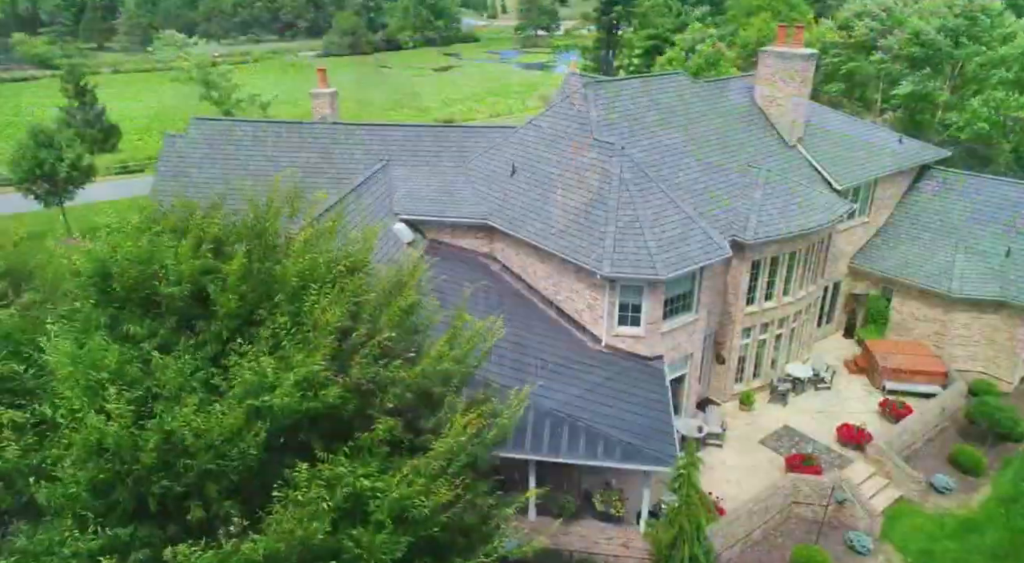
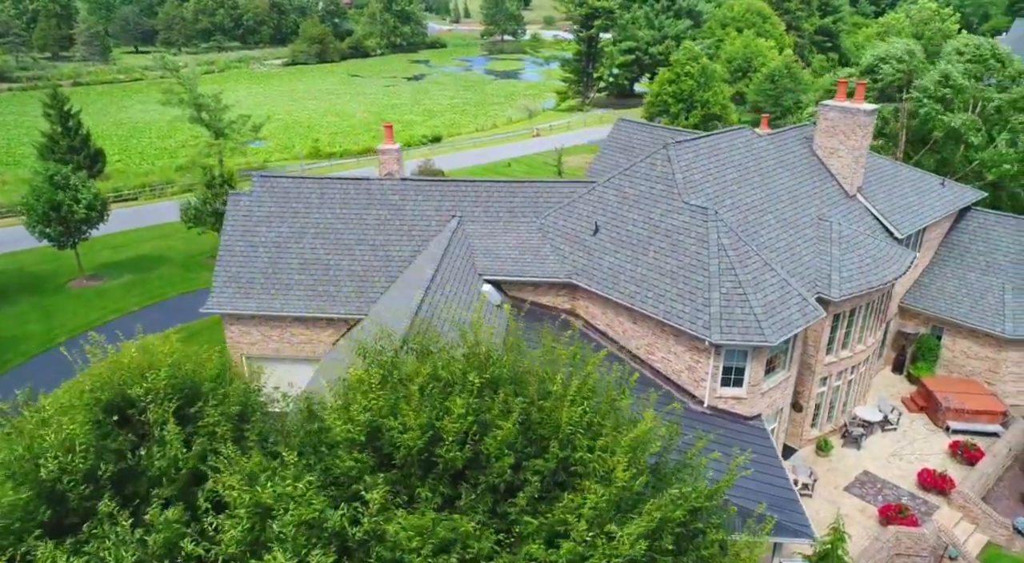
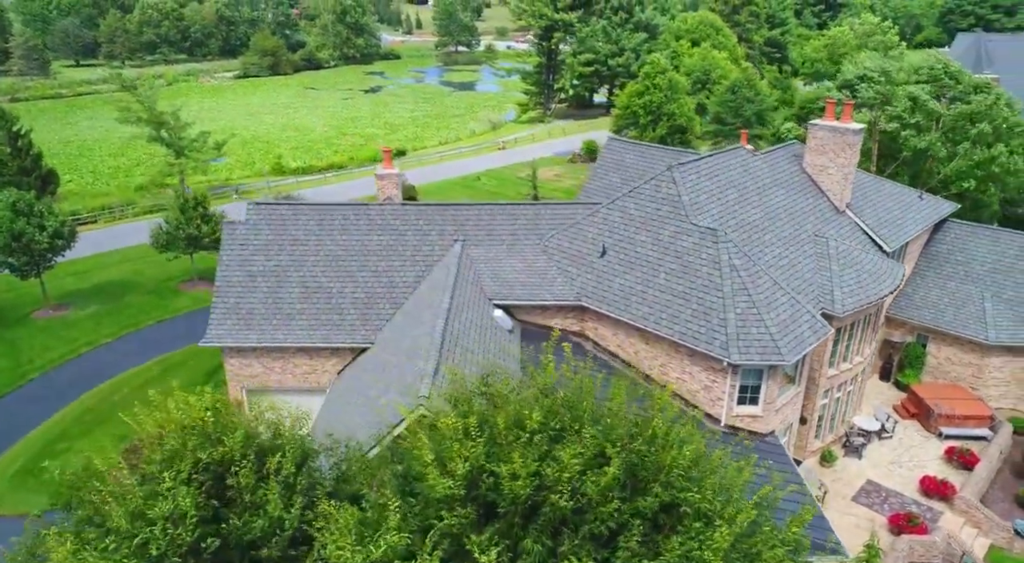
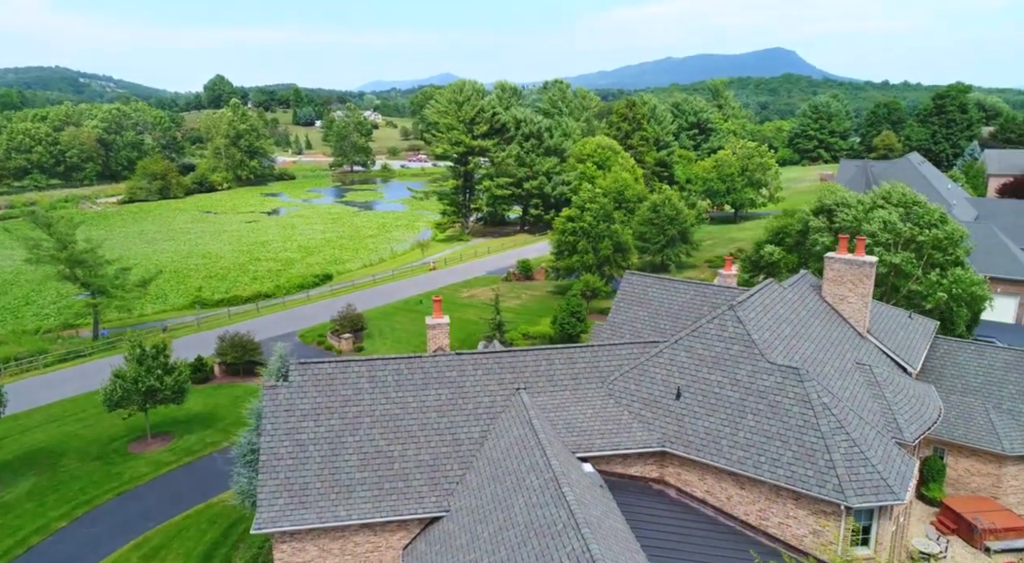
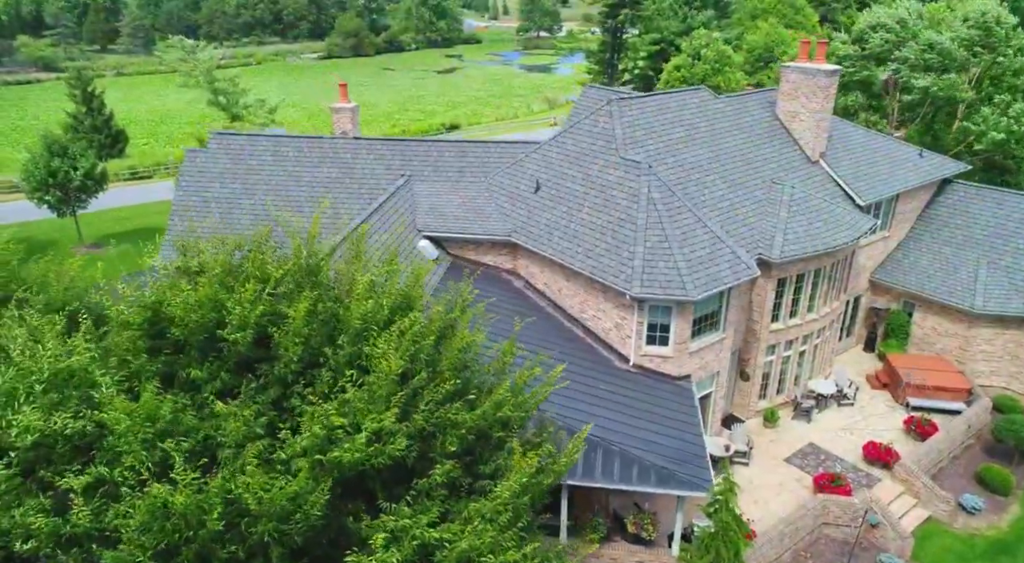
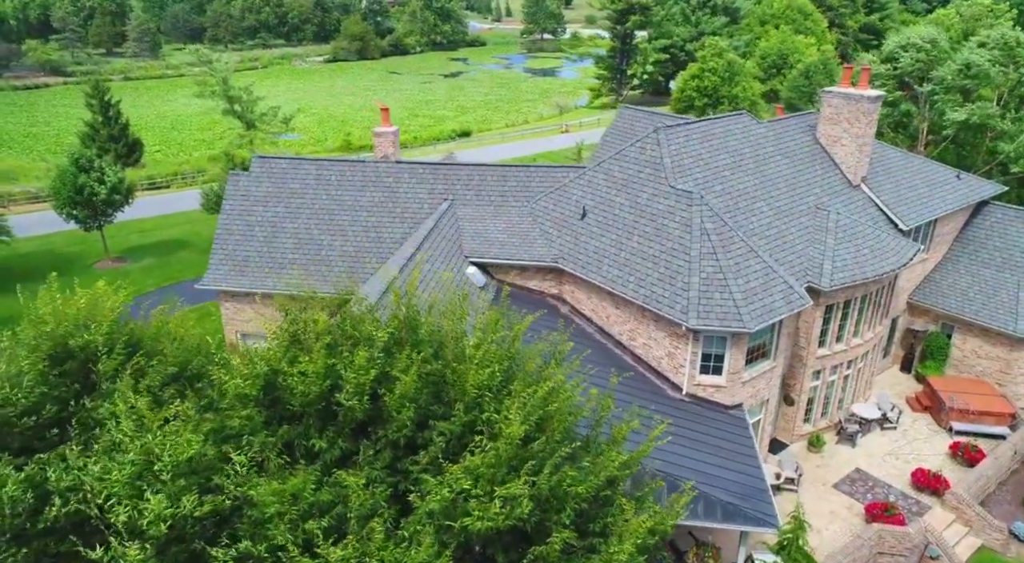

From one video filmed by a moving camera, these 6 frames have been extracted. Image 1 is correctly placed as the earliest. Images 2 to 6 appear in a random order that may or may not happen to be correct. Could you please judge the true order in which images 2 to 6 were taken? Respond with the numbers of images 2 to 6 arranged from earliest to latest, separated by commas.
5, 6, 2, 3, 4
